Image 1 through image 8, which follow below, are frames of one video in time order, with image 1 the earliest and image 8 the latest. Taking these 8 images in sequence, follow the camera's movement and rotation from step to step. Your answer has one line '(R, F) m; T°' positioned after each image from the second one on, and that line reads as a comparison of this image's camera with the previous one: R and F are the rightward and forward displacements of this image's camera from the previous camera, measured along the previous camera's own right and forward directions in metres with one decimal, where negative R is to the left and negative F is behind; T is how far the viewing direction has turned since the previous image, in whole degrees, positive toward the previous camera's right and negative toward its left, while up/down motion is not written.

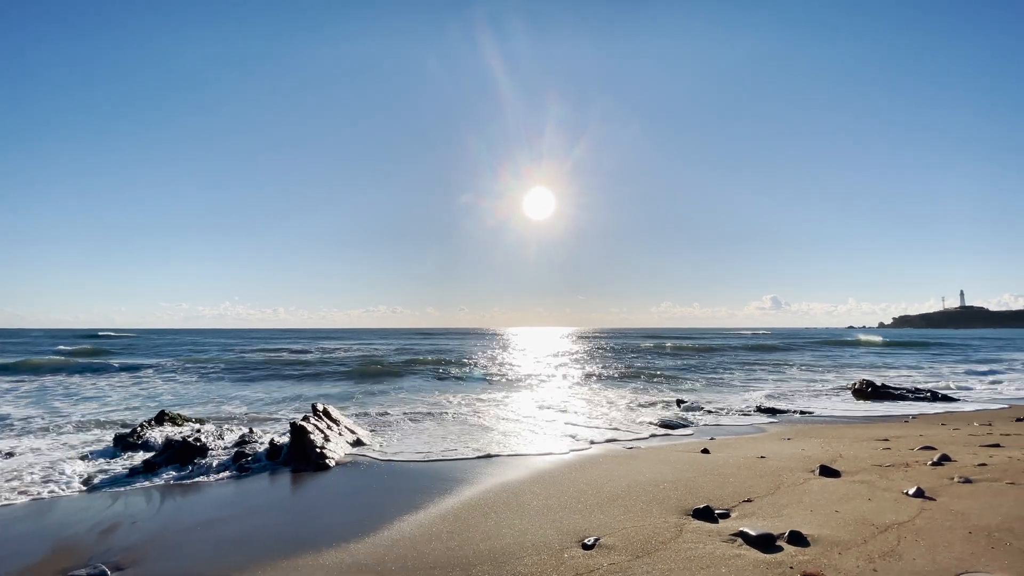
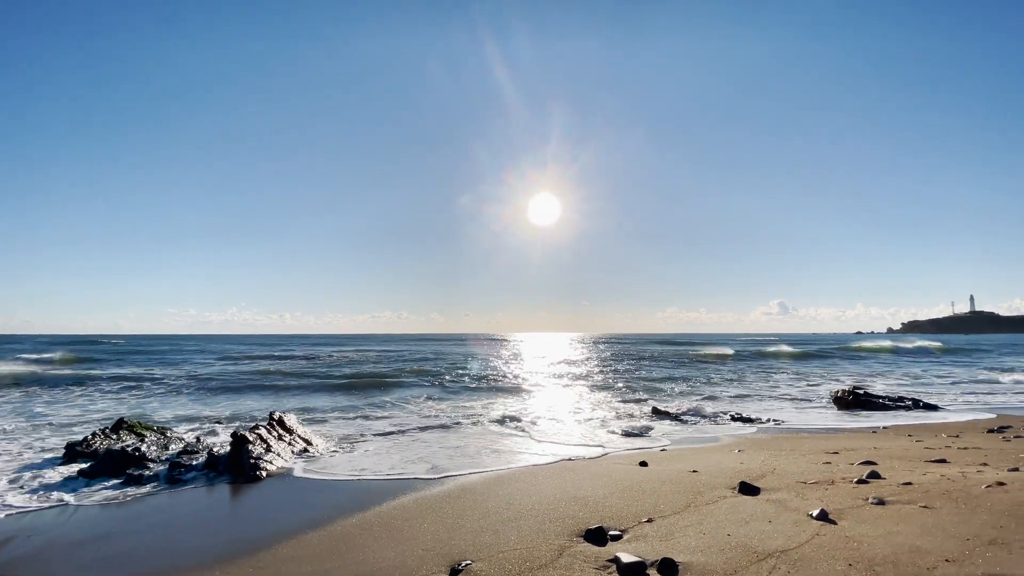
(+1.1, +0.3) m; -1°
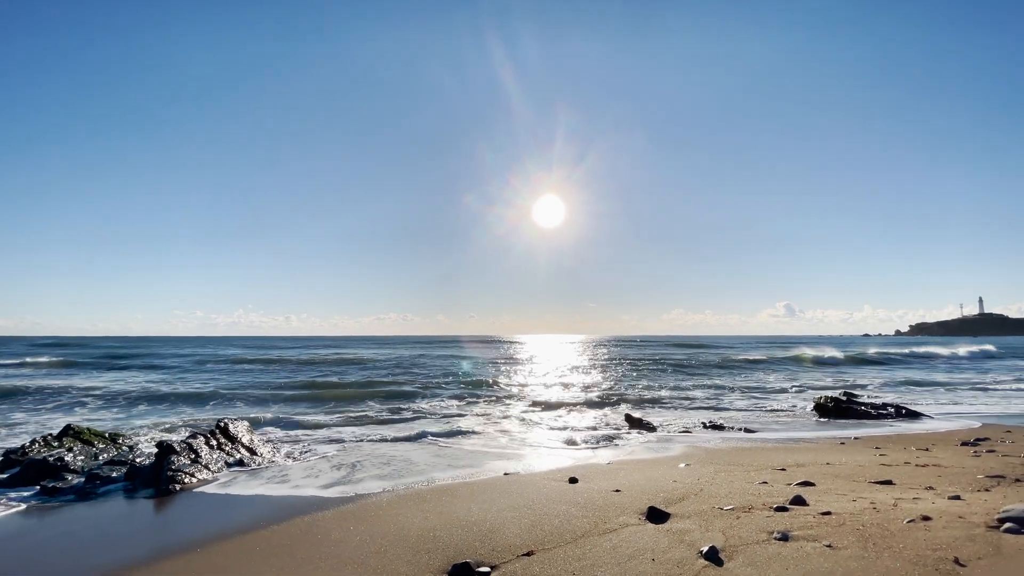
(+1.2, +0.6) m; -1°
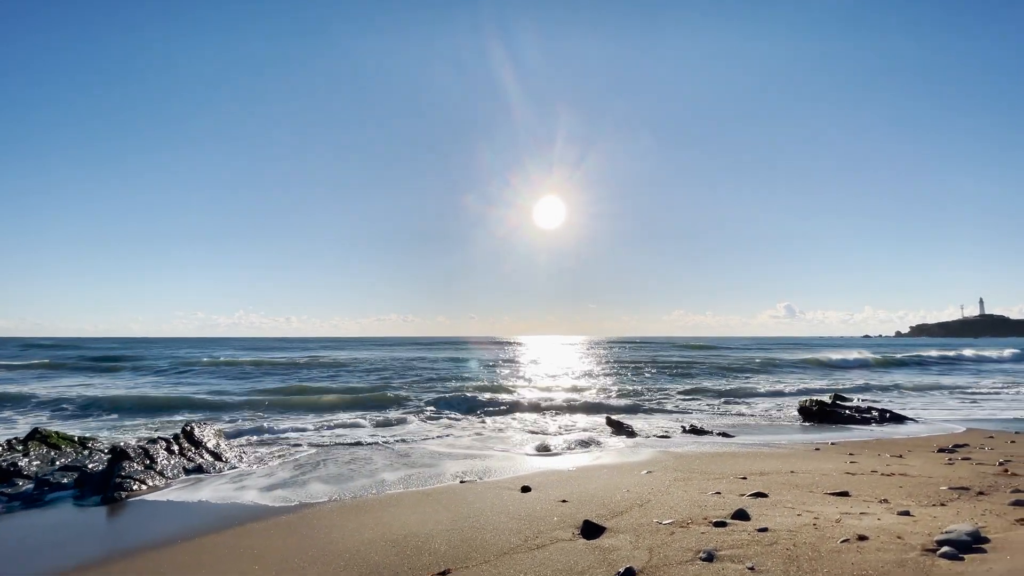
(+0.7, +0.3) m; 0°
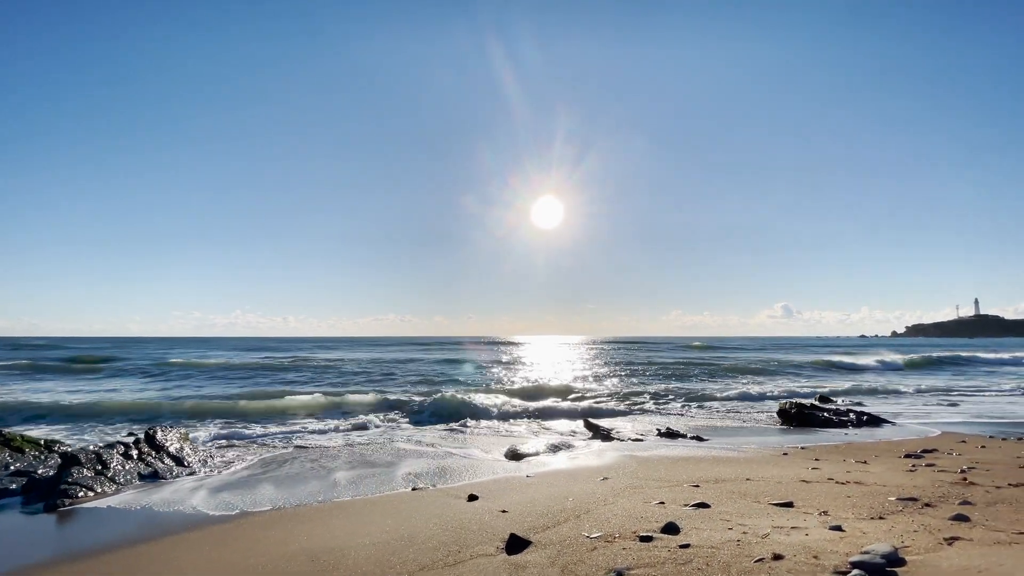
(+0.6, +0.2) m; 0°
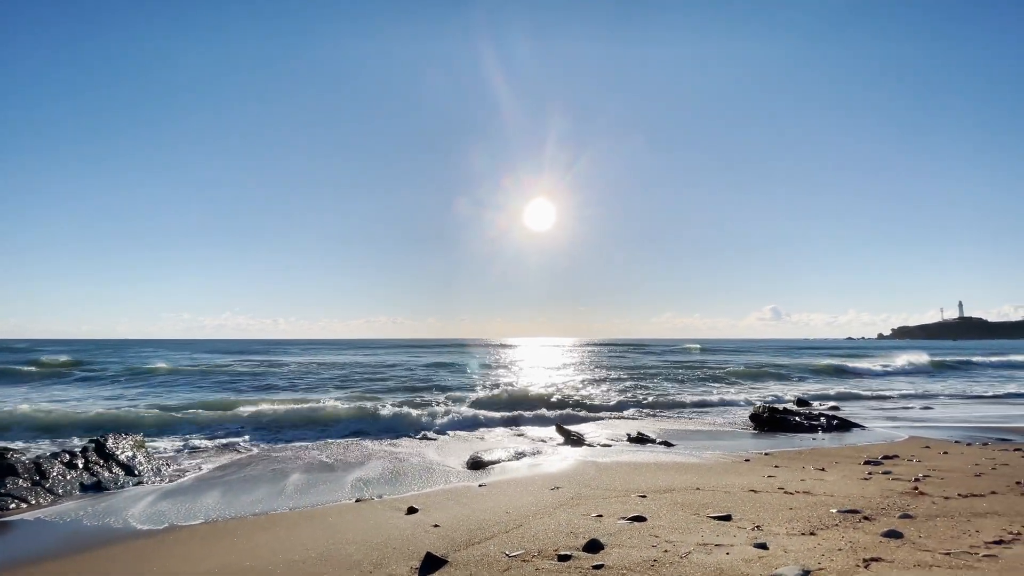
(+0.6, +0.2) m; +1°
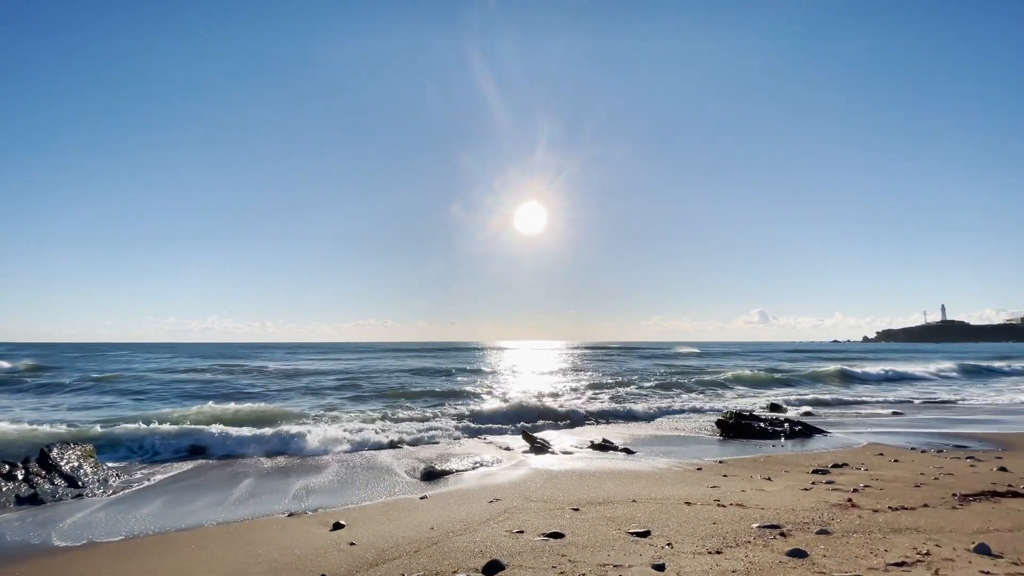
(+0.7, +0.1) m; +1°
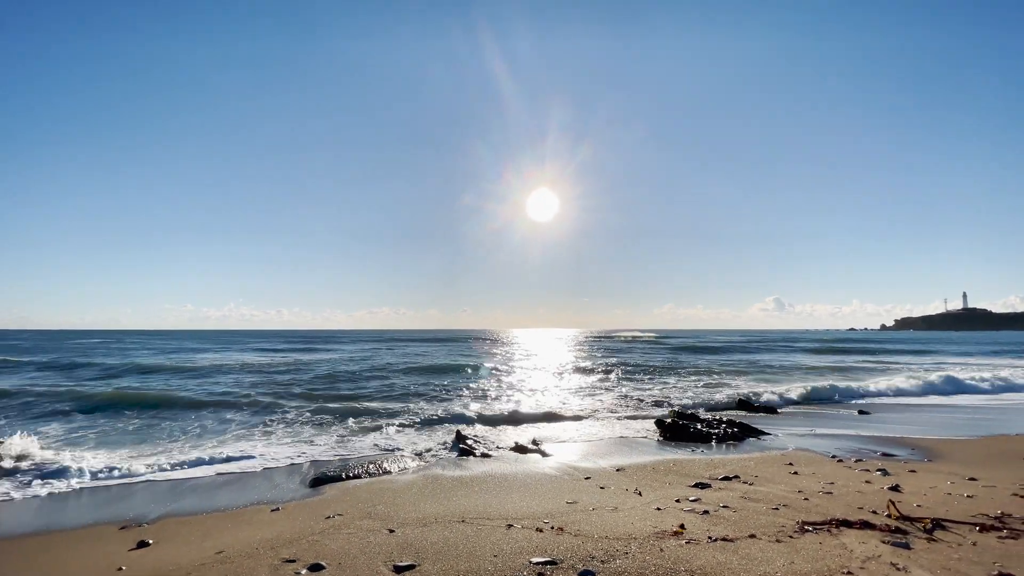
(+2.2, +0.5) m; -2°
